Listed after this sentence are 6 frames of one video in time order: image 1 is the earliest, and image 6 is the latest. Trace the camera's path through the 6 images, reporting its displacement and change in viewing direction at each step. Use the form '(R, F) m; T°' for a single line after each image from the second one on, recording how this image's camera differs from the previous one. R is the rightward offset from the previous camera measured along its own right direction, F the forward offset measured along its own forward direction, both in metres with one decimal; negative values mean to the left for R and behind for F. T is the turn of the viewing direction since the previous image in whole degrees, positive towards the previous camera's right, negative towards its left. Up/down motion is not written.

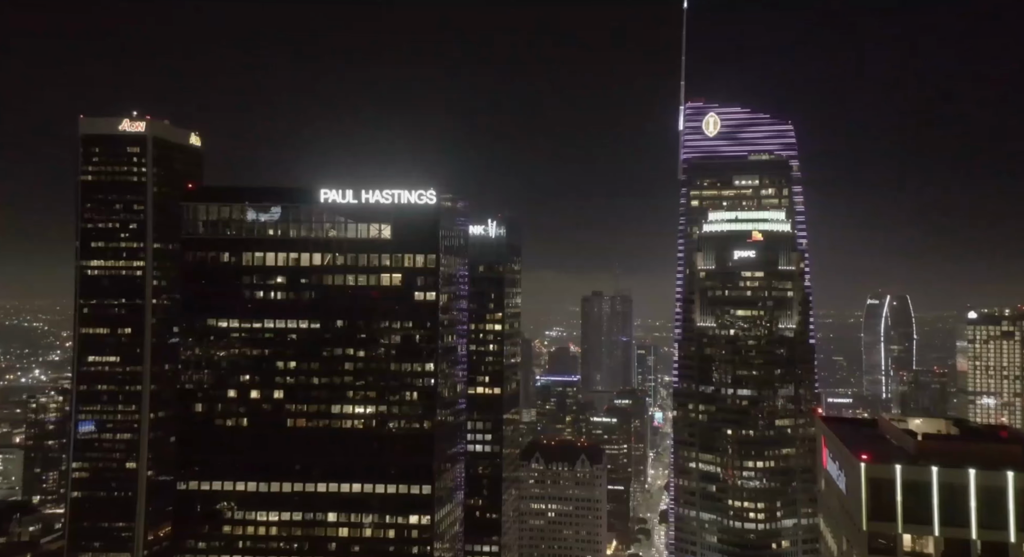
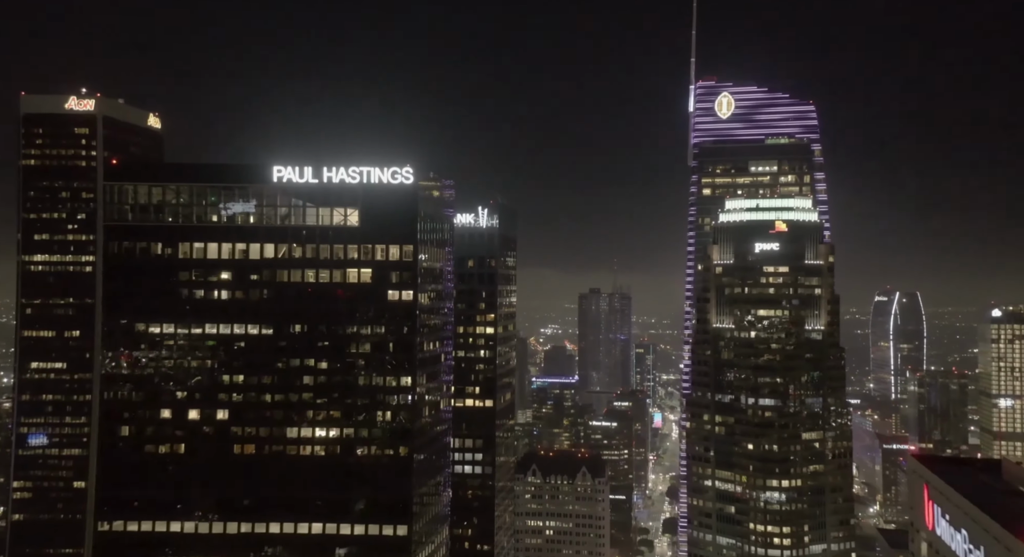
(+0.2, +23.4) m; 0°
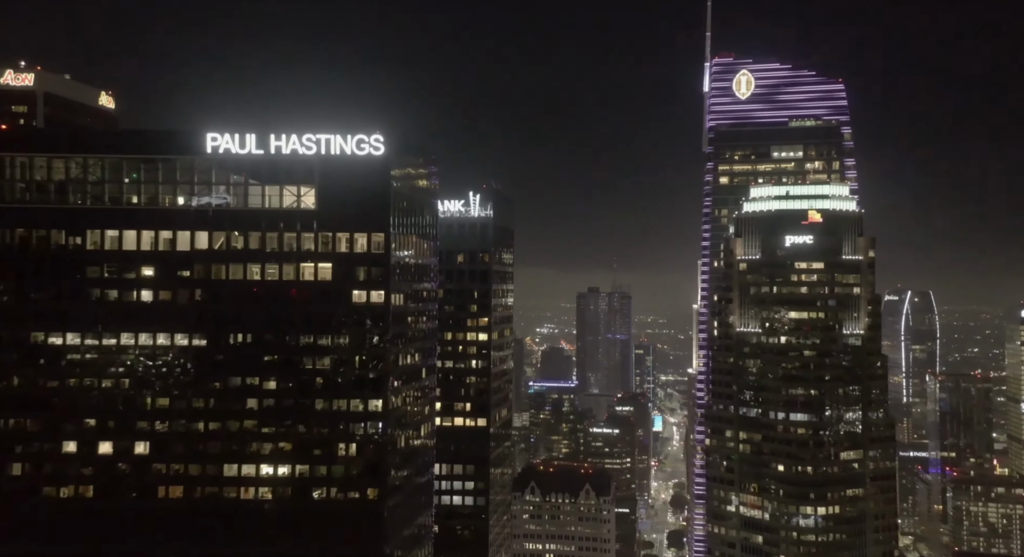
(-0.2, +23.5) m; 0°
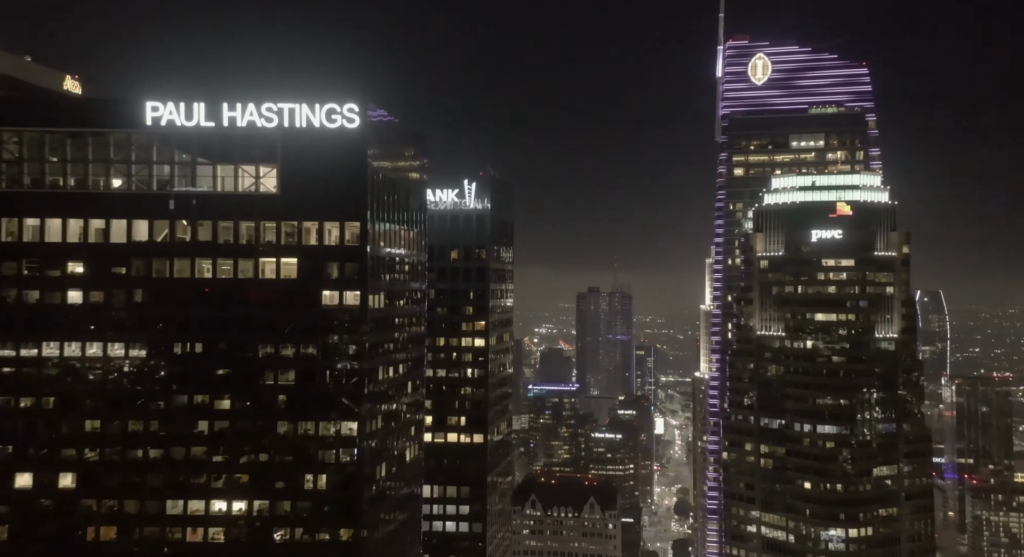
(-0.2, +14.9) m; 0°
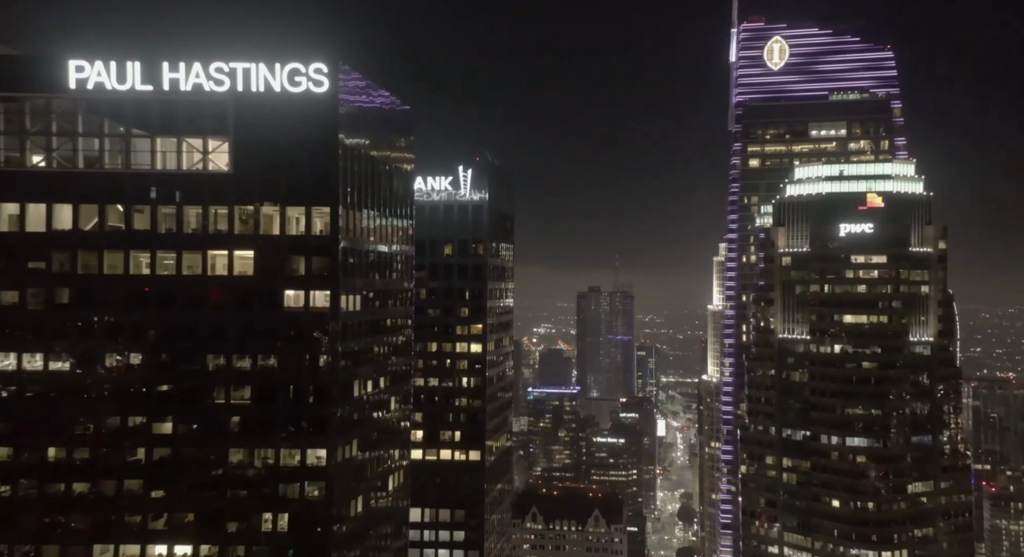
(-0.2, +13.1) m; 0°
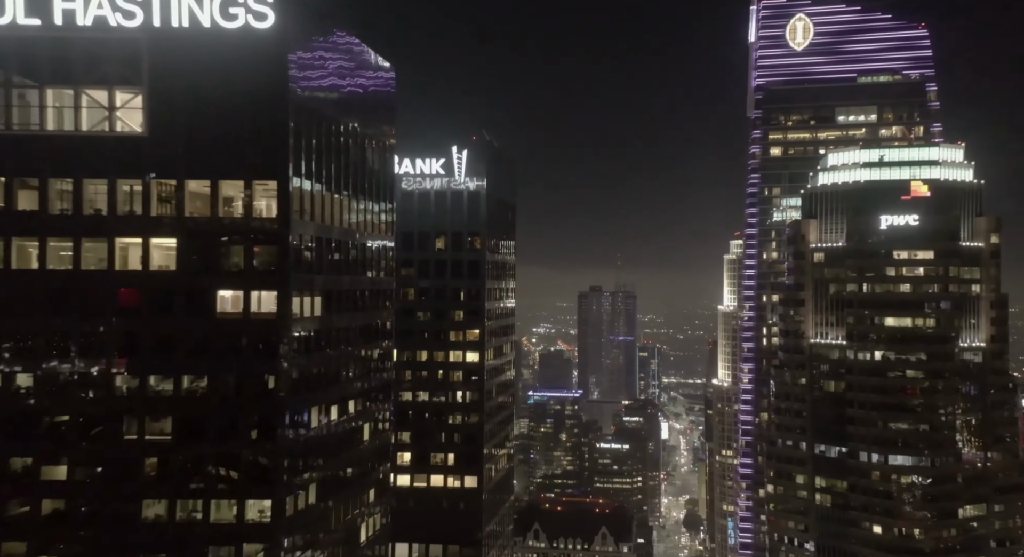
(-0.3, +15.0) m; 0°
